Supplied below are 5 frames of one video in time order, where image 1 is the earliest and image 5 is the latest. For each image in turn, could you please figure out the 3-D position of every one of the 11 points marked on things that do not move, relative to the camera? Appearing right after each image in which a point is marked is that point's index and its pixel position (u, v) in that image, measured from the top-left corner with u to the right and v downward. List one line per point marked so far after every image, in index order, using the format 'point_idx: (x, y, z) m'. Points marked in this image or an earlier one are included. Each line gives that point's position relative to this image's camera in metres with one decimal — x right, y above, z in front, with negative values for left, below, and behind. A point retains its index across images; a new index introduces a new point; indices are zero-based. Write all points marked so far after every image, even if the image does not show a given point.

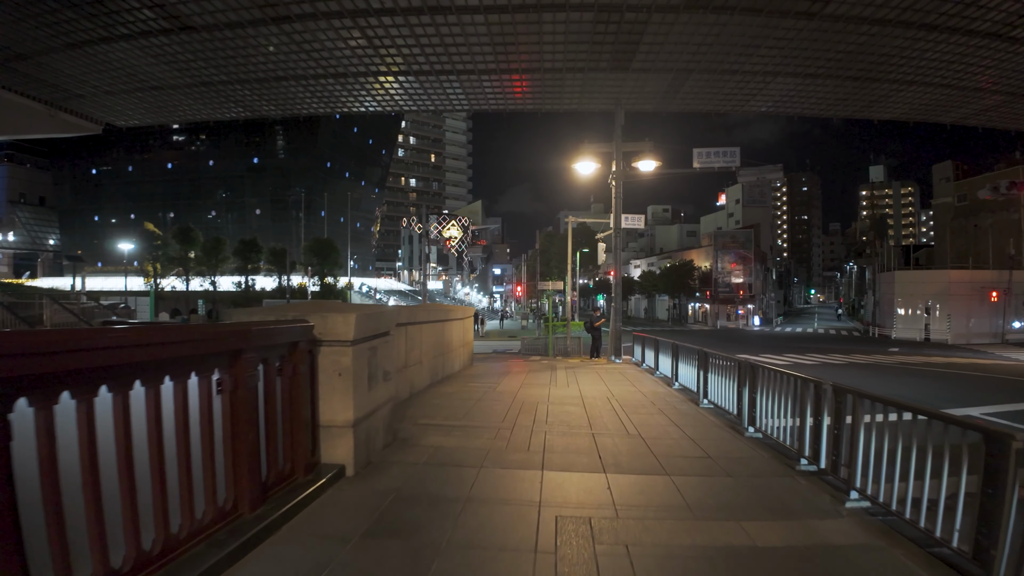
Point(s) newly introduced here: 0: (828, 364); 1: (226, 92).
0: (+8.8, -2.2, +14.6) m
1: (-5.5, +3.8, +10.3) m
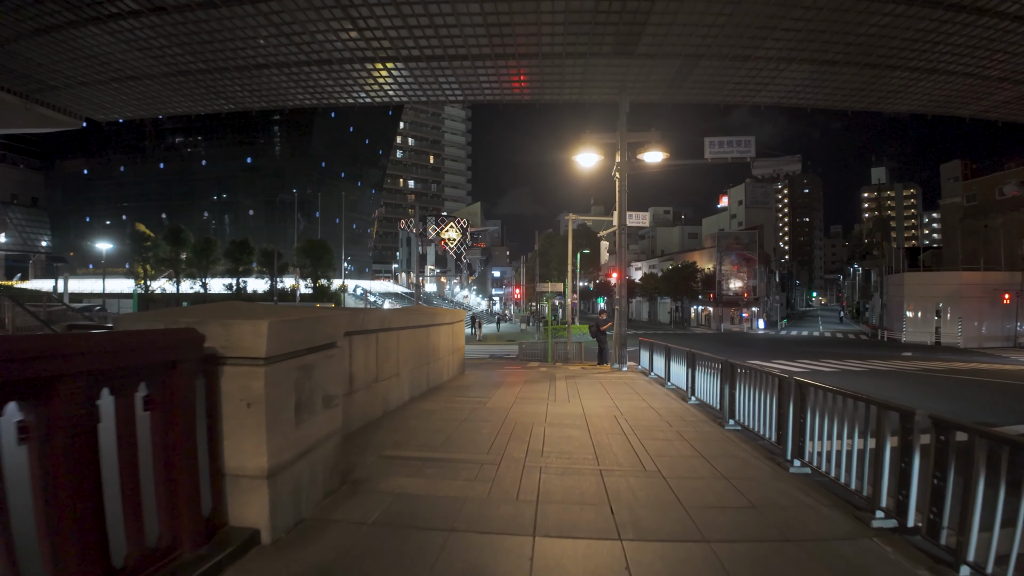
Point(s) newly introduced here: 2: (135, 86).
0: (+8.7, -2.2, +13.9) m
1: (-5.6, +3.8, +9.7) m
2: (-7.2, +3.9, +10.1) m
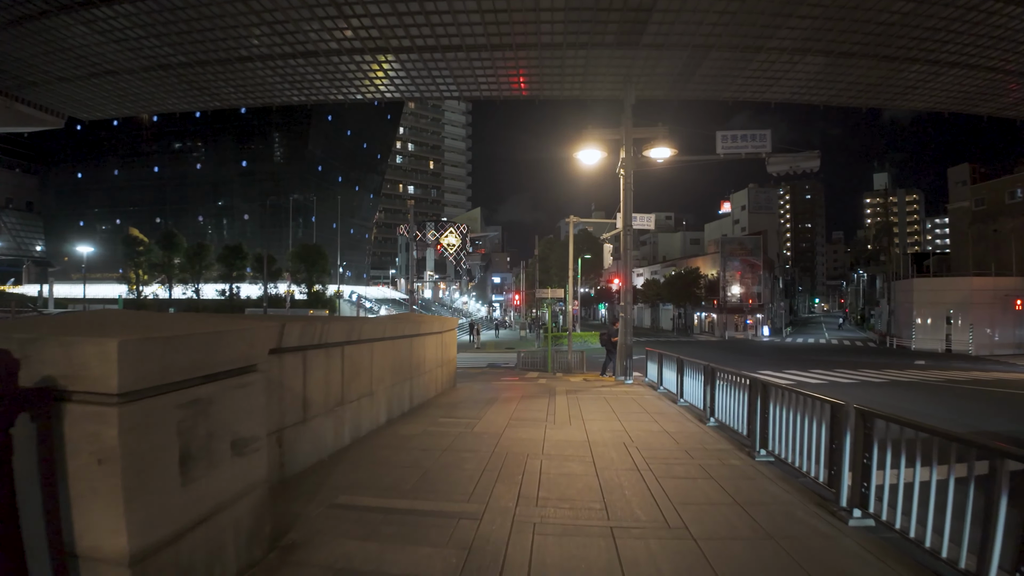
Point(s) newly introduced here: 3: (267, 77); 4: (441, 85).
0: (+8.7, -2.4, +13.4) m
1: (-5.6, +3.7, +9.3) m
2: (-7.3, +3.8, +9.7) m
3: (-4.3, +3.6, +9.1) m
4: (-1.3, +3.6, +9.3) m
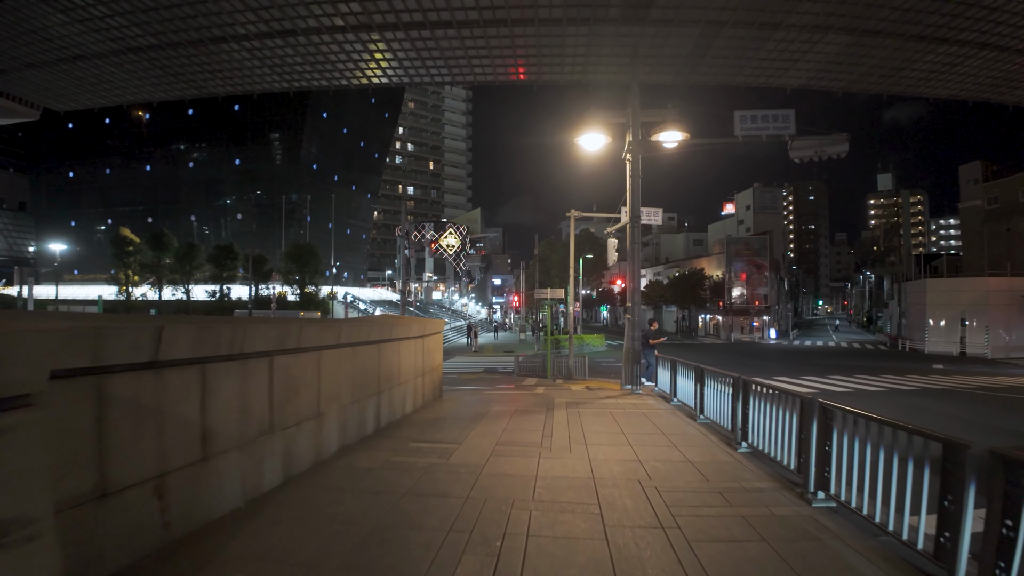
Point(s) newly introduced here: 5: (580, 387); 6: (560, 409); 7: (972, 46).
0: (+8.6, -2.4, +12.7) m
1: (-5.7, +3.7, +8.6) m
2: (-7.3, +3.8, +9.1) m
3: (-4.3, +3.6, +8.5) m
4: (-1.3, +3.6, +8.7) m
5: (+1.8, -2.6, +14.0) m
6: (+0.8, -1.8, +8.3) m
7: (+6.9, +3.6, +7.9) m
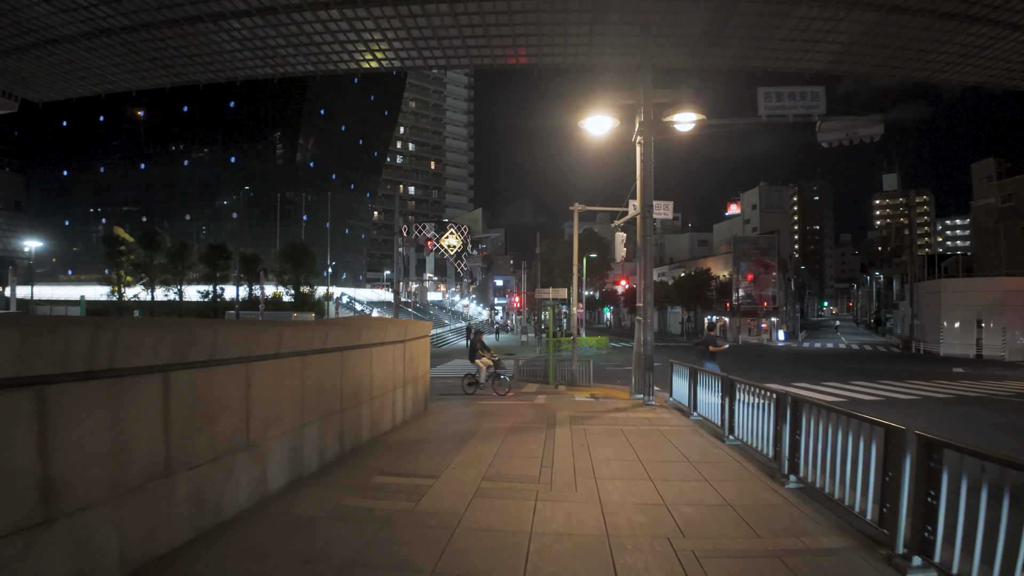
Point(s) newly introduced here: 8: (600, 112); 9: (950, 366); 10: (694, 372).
0: (+8.7, -2.4, +12.1) m
1: (-5.7, +3.7, +8.1) m
2: (-7.3, +3.8, +8.5) m
3: (-4.3, +3.6, +7.9) m
4: (-1.3, +3.6, +8.1) m
5: (+1.8, -2.6, +13.4) m
6: (+0.8, -1.8, +7.7) m
7: (+6.9, +3.6, +7.3) m
8: (+1.3, +2.4, +7.8) m
9: (+15.1, -2.7, +18.4) m
10: (+3.0, -1.3, +9.2) m
